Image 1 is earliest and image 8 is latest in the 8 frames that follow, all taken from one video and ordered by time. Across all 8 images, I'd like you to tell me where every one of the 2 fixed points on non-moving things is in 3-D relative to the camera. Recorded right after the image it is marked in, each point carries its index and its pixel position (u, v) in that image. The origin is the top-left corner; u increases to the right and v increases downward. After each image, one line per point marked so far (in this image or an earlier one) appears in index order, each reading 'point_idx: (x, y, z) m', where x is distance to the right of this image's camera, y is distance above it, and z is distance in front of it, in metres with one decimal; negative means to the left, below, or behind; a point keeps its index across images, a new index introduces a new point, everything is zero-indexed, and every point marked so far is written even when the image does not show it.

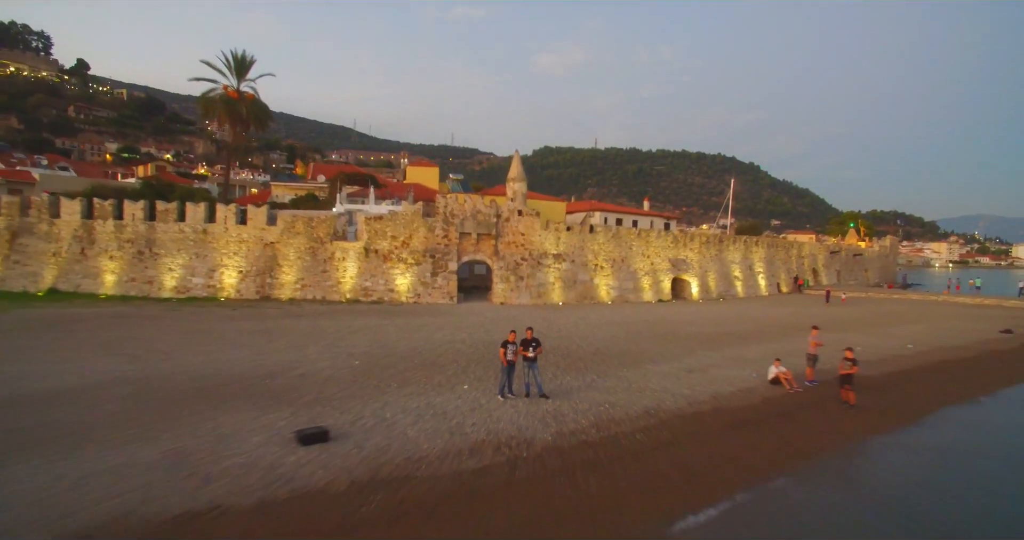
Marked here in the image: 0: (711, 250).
0: (+6.8, +0.7, +20.0) m
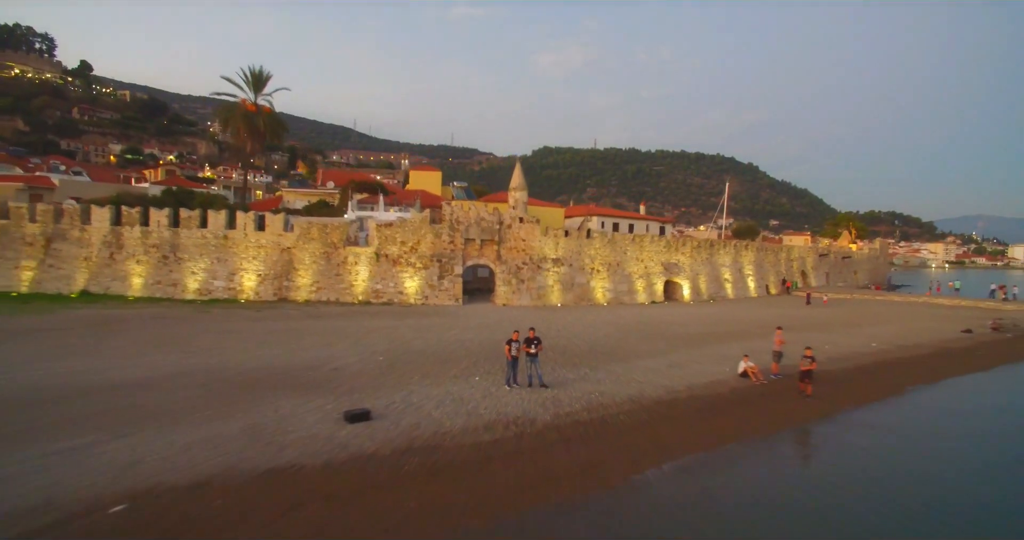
0: (+6.8, +0.6, +21.0) m
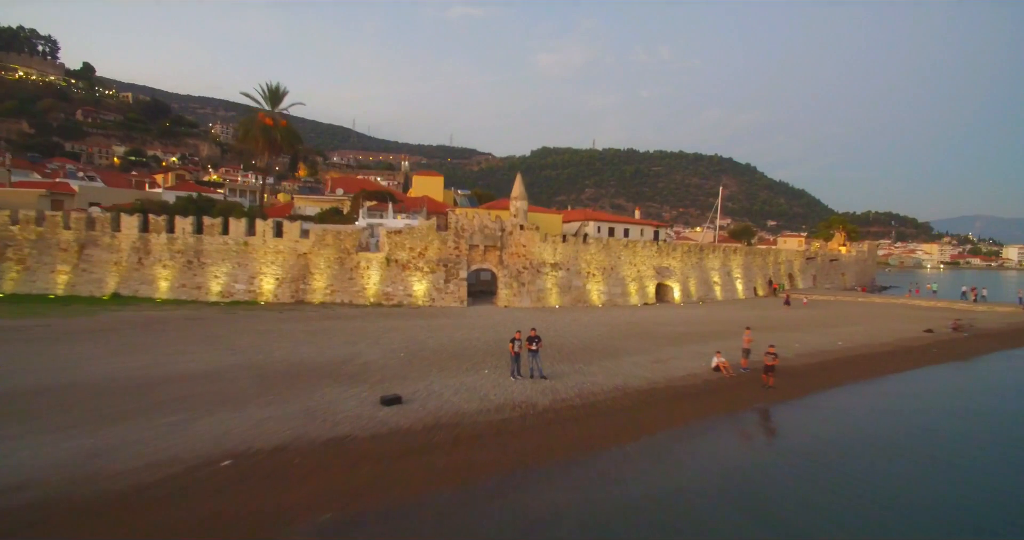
0: (+6.9, +0.5, +22.3) m
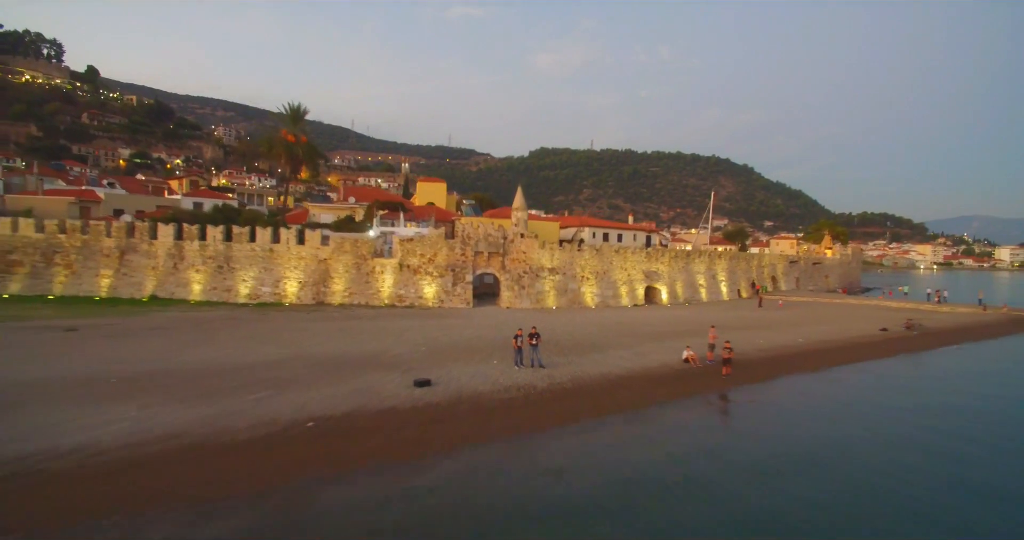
0: (+6.9, +0.3, +24.1) m
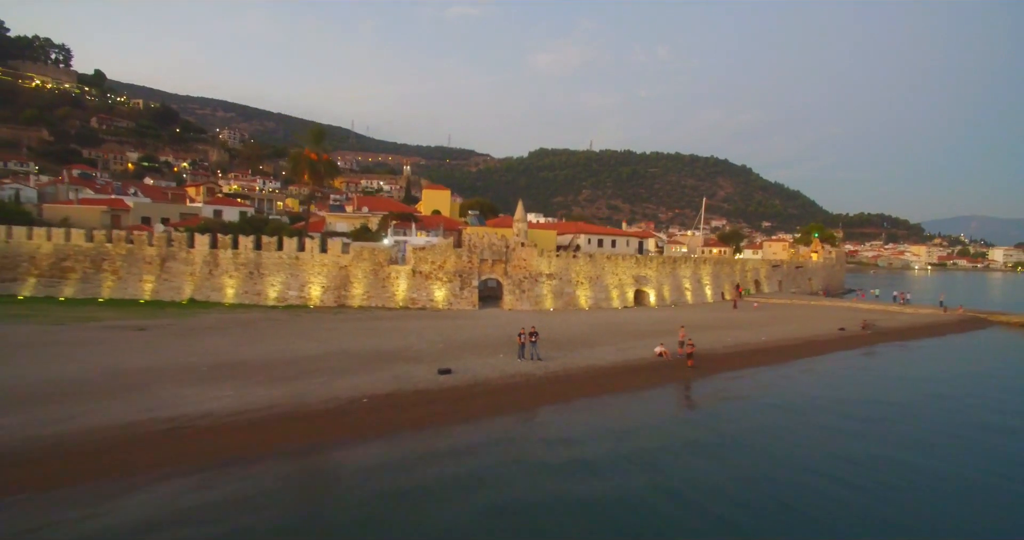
0: (+6.9, +0.1, +26.3) m
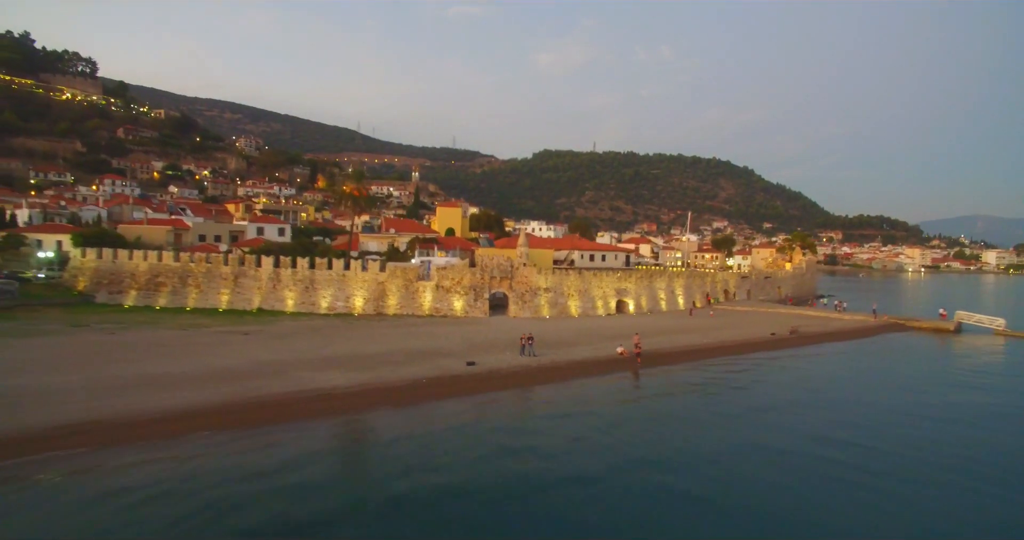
0: (+7.1, -0.6, +31.6) m
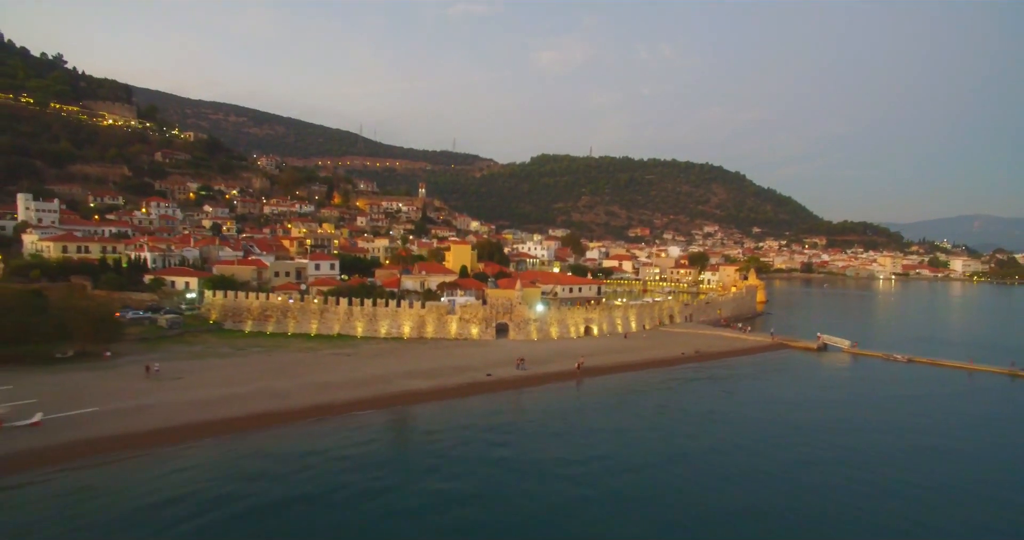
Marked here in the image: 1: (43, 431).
0: (+7.1, -3.1, +44.0) m
1: (-14.8, -5.1, +18.8) m
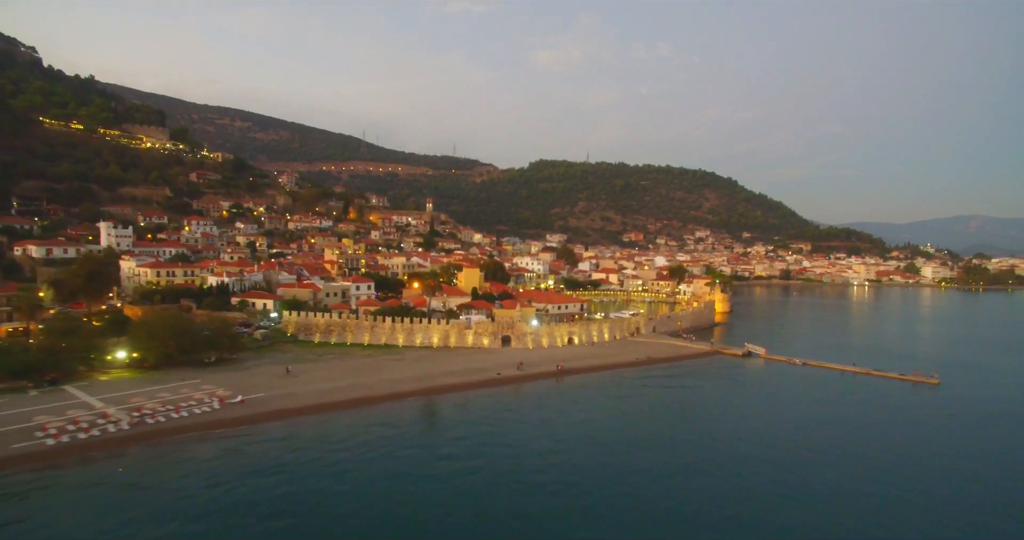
0: (+7.2, -5.5, +57.3) m
1: (-14.7, -7.4, +32.1) m
